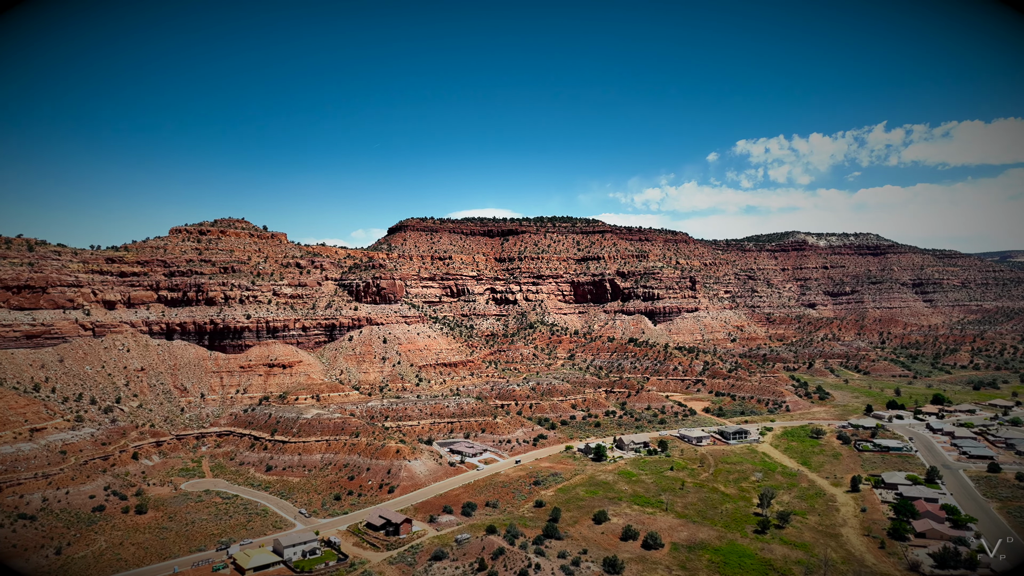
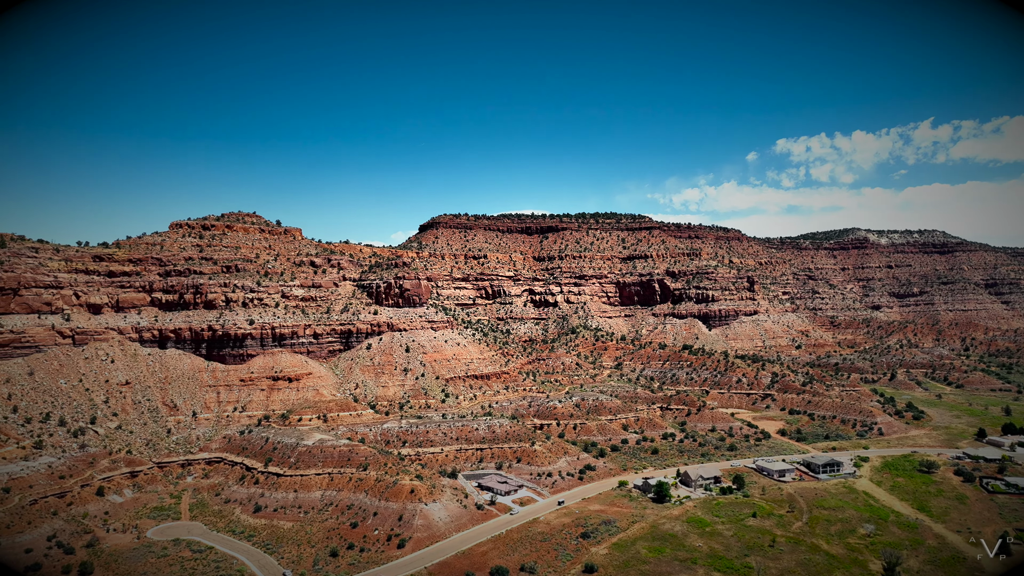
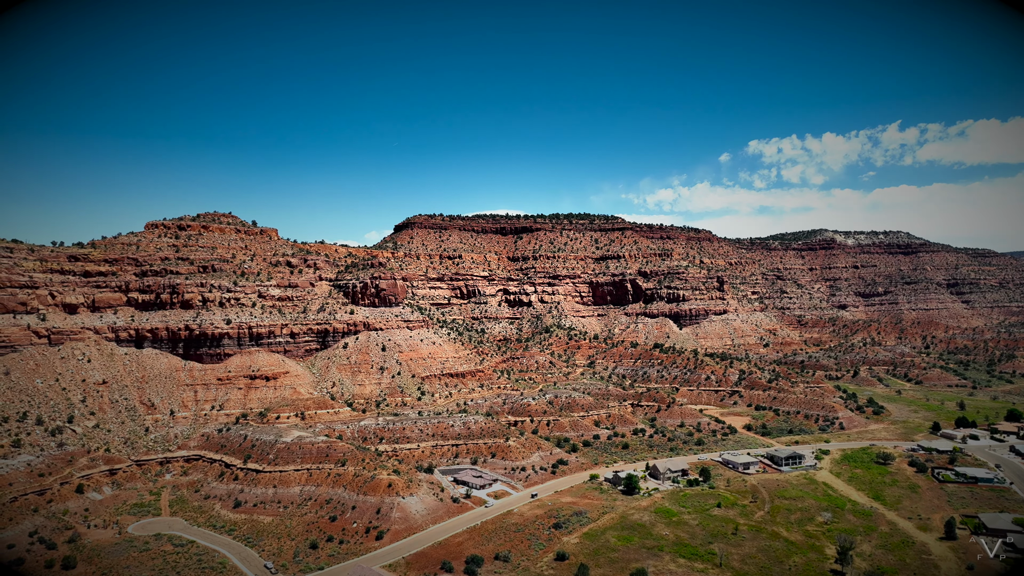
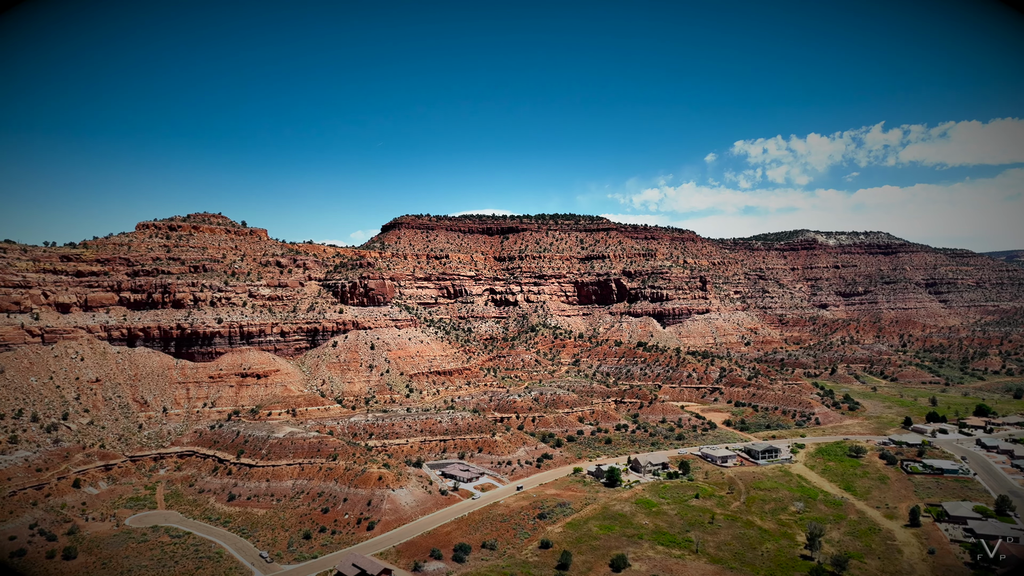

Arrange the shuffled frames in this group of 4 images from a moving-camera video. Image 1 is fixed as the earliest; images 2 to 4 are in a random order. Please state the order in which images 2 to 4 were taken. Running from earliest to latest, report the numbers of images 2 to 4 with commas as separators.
4, 3, 2
